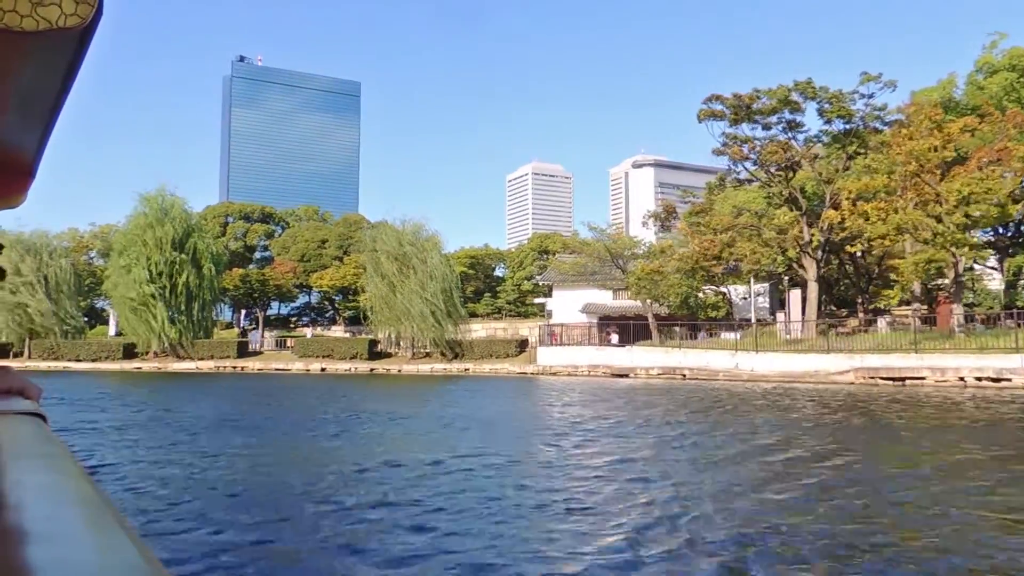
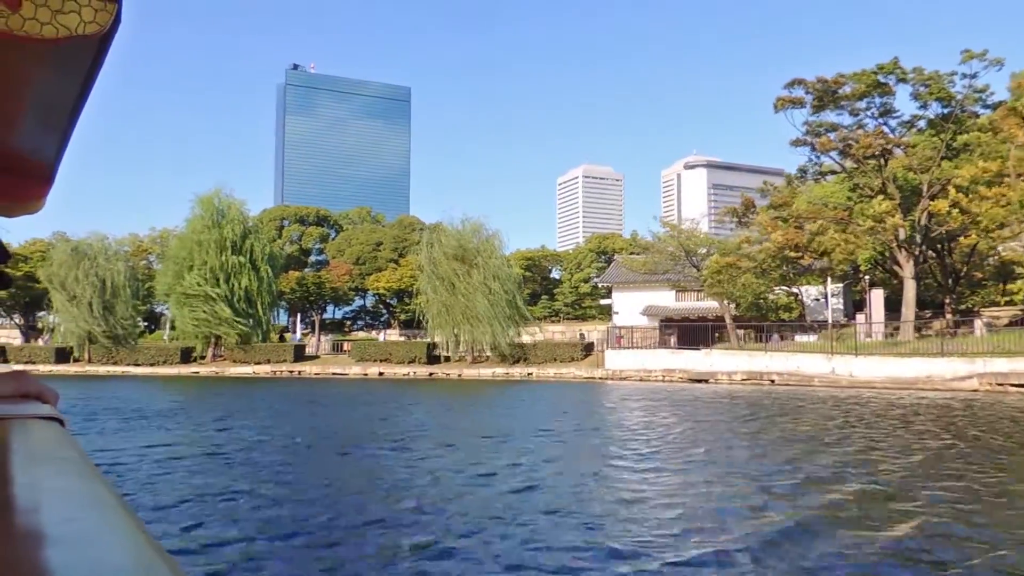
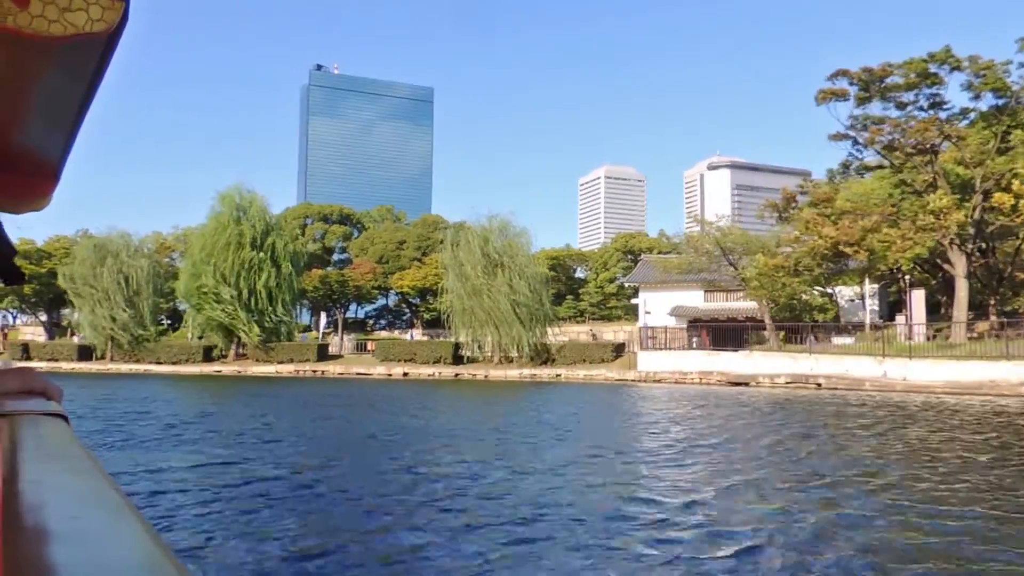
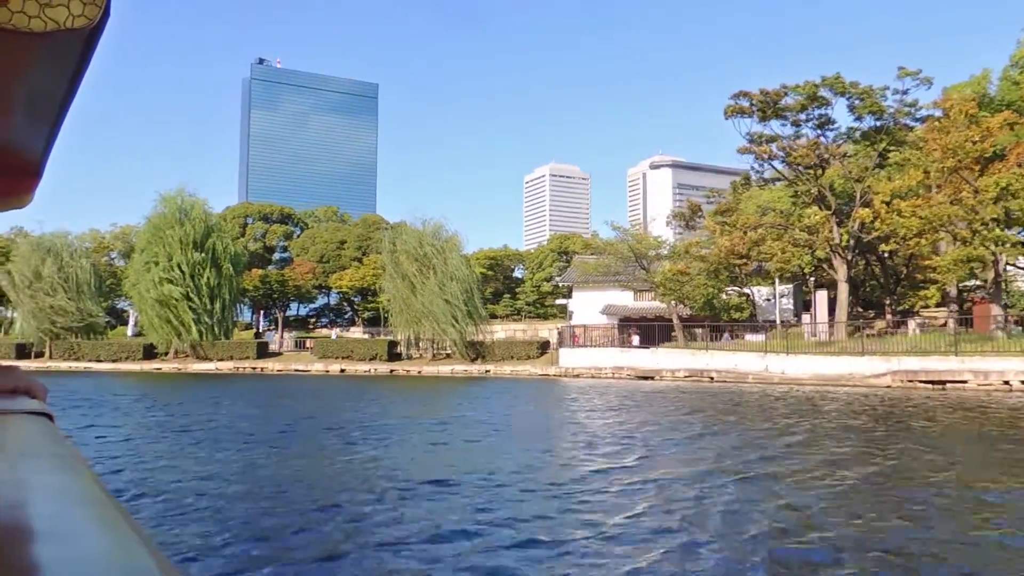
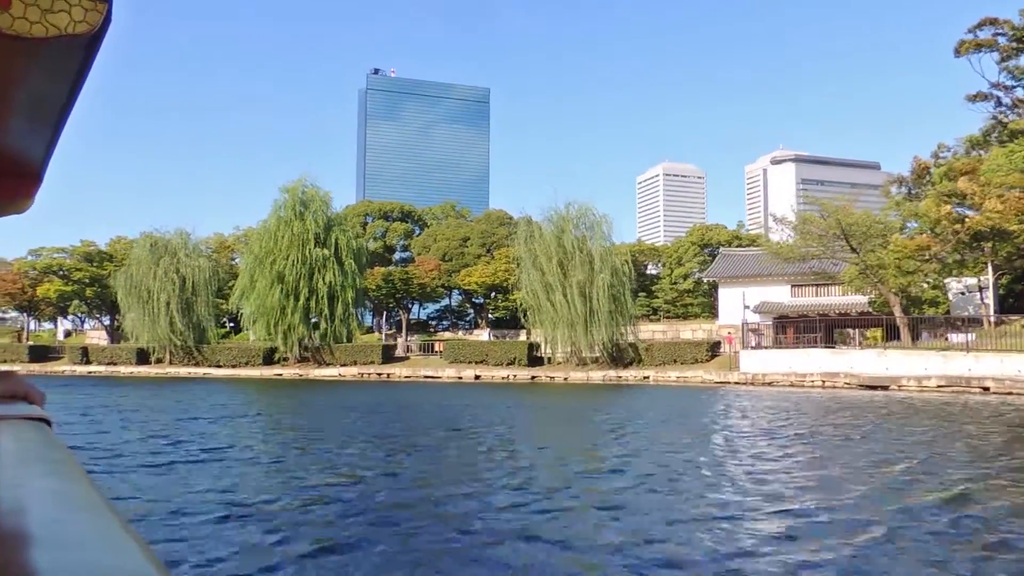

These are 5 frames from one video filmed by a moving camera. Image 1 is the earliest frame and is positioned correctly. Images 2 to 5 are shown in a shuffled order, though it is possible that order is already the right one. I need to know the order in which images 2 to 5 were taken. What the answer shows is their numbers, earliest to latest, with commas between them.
4, 2, 3, 5
